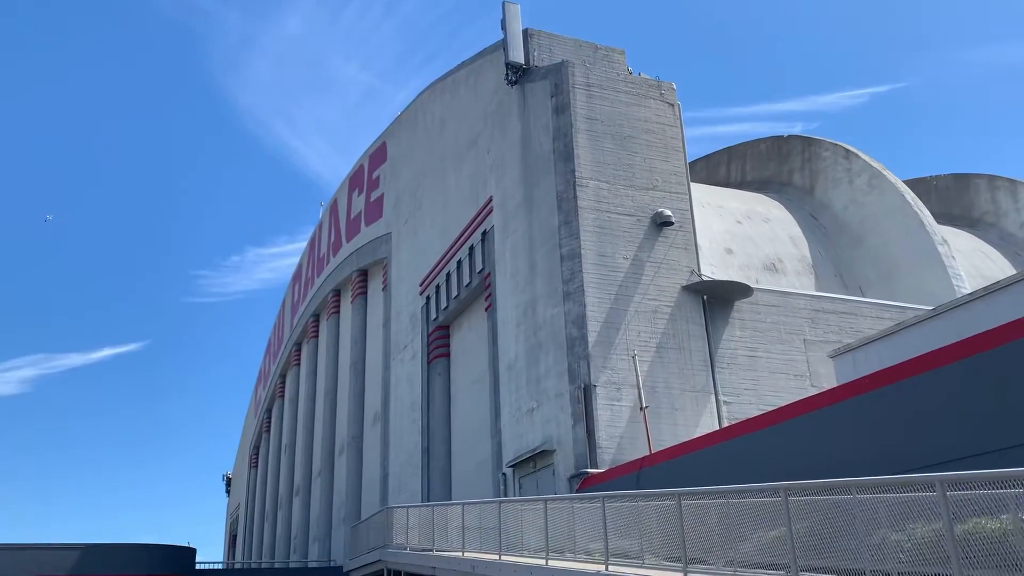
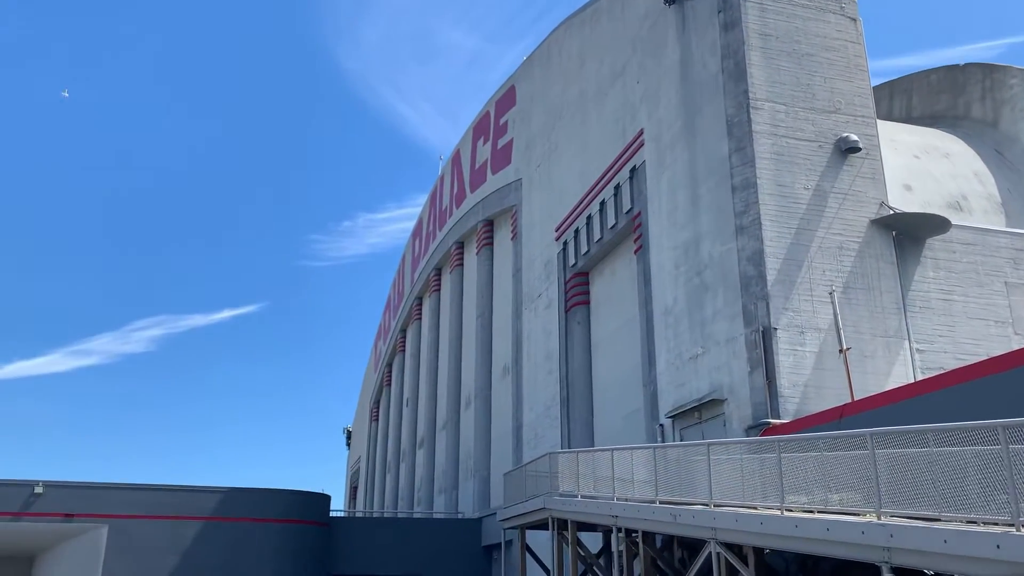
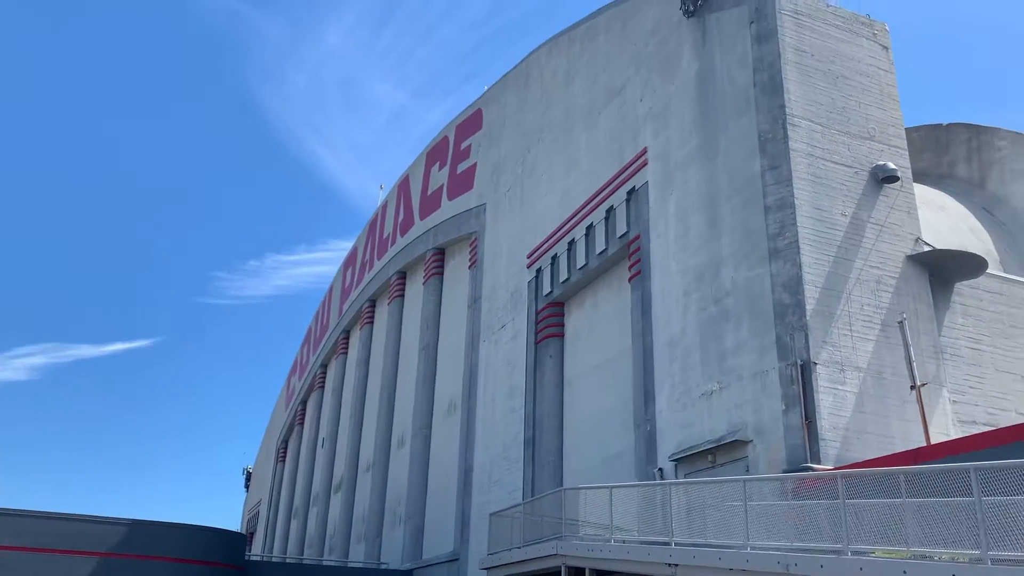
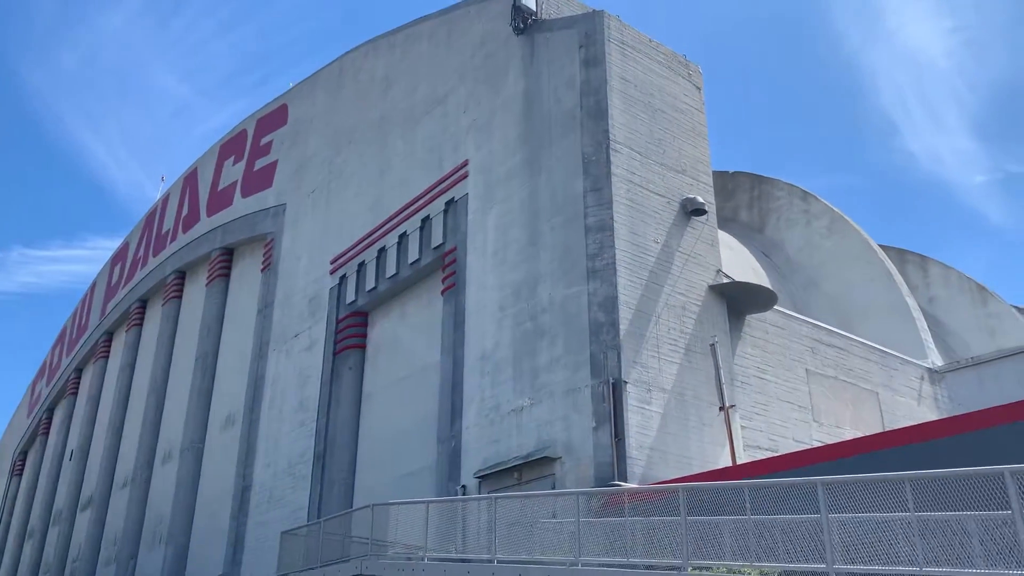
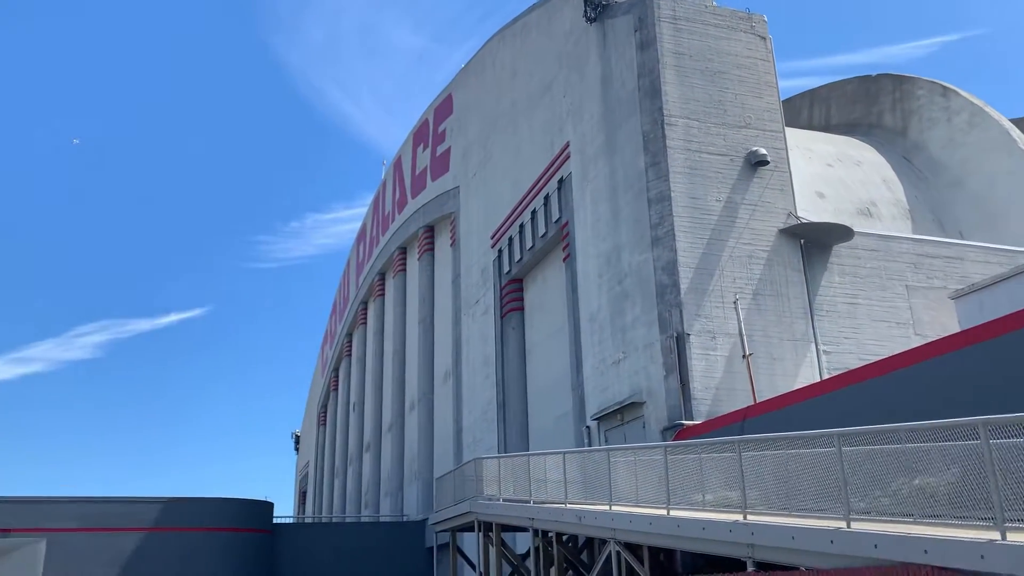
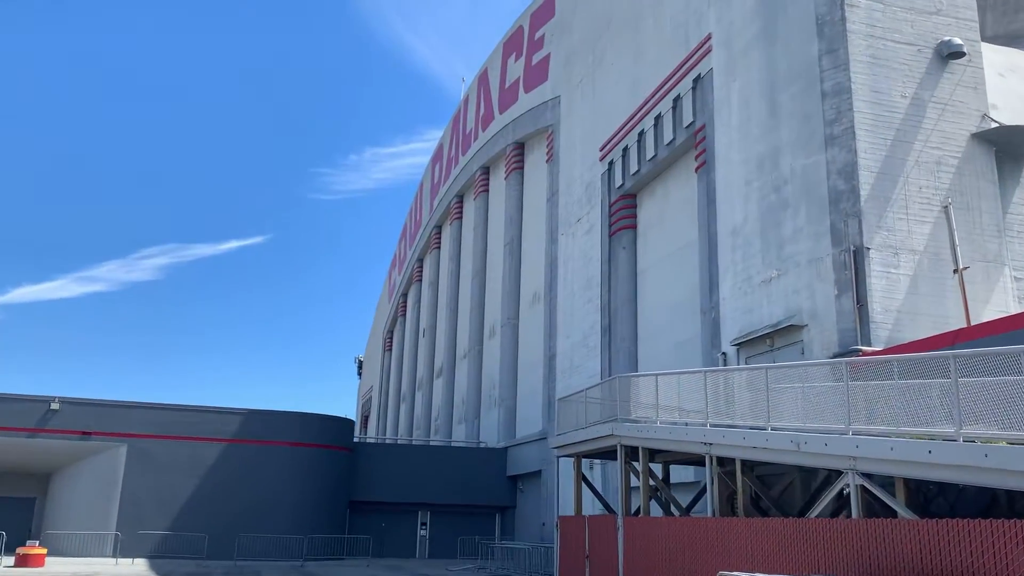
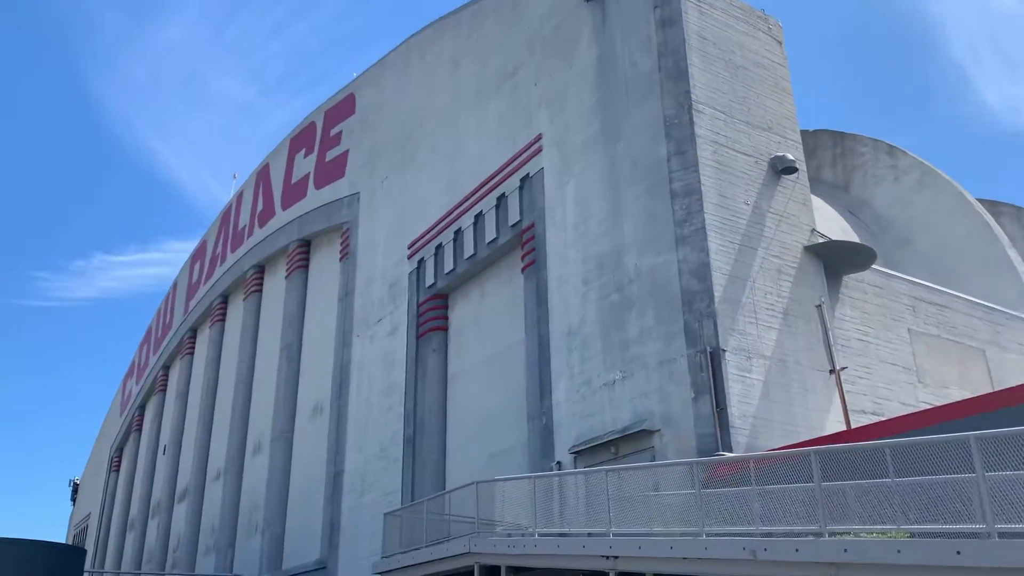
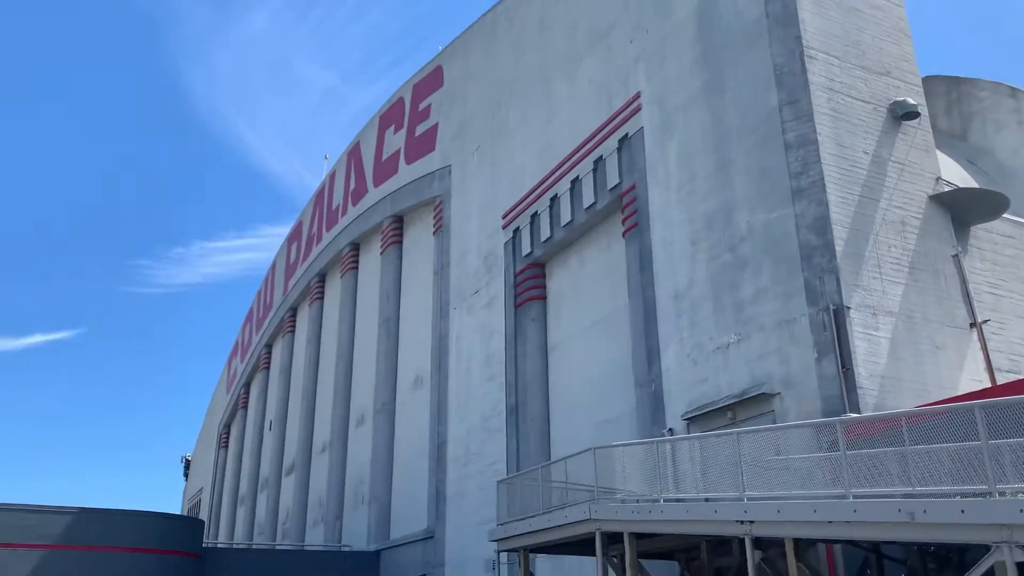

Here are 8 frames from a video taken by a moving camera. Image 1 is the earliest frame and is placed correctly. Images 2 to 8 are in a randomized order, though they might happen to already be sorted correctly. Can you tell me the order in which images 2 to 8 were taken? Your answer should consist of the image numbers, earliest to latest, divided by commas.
5, 2, 6, 3, 4, 7, 8
